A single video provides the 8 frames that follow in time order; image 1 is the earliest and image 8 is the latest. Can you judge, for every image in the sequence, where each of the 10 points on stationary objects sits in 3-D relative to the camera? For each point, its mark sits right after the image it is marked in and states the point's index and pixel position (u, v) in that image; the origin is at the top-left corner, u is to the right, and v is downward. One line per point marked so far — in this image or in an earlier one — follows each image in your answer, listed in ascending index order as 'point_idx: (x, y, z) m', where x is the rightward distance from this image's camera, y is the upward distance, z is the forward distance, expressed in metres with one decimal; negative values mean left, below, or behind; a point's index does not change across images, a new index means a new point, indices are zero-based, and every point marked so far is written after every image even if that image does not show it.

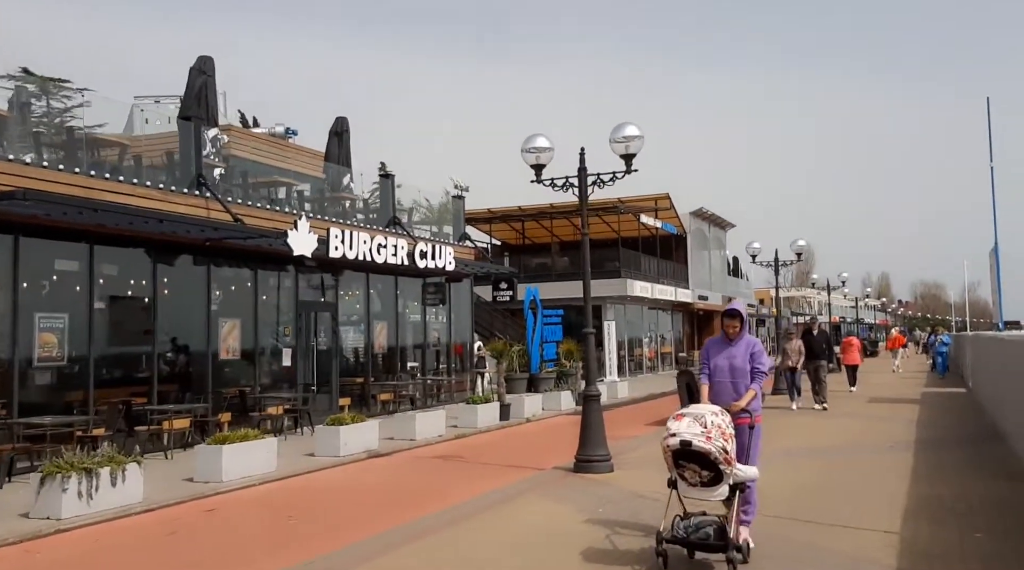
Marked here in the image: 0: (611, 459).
0: (+1.1, -2.0, +10.3) m
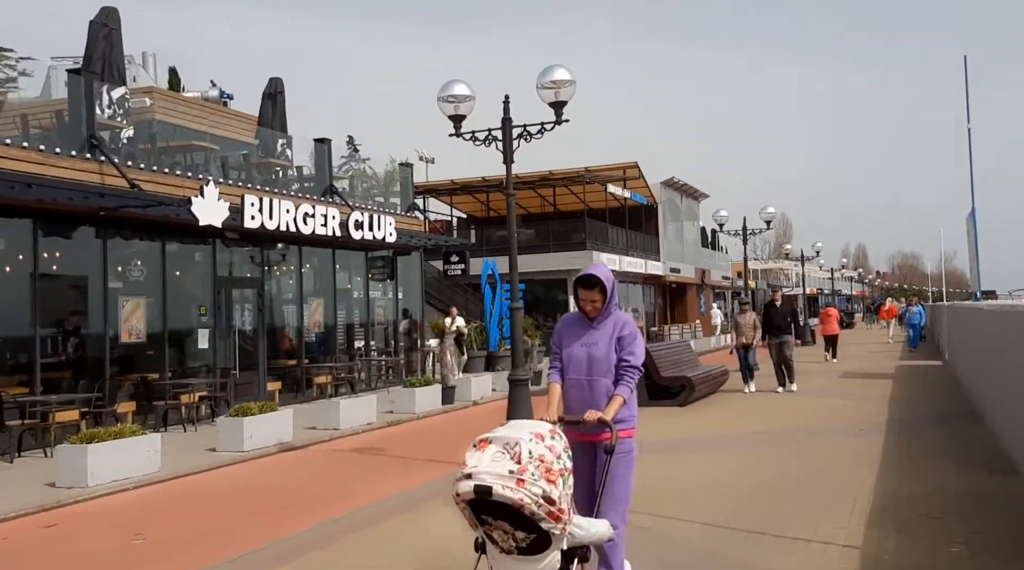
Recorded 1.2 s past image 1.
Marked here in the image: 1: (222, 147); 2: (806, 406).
0: (+0.3, -1.7, +9.0) m
1: (-5.3, +2.5, +16.2) m
2: (+4.5, -1.9, +13.9) m
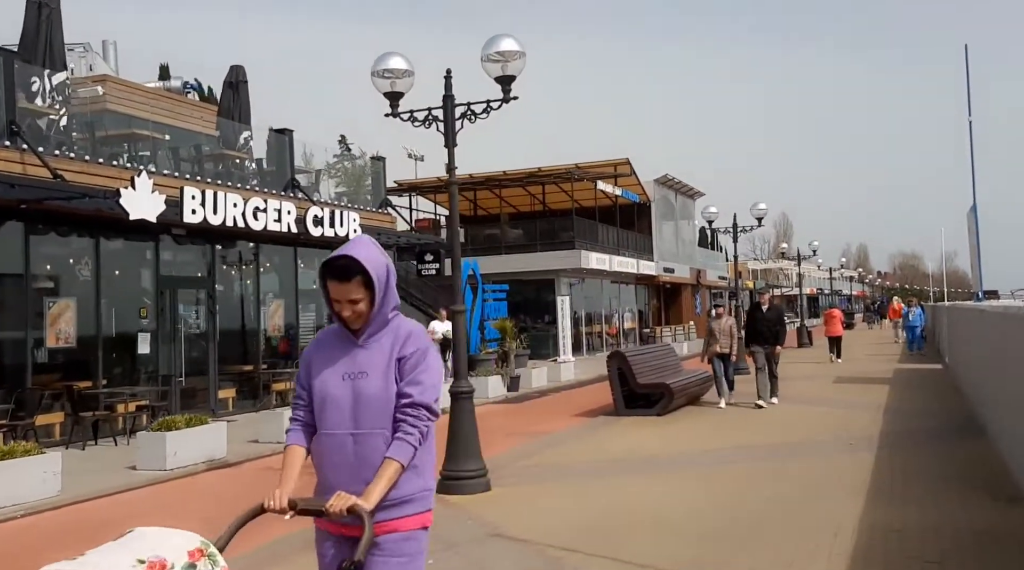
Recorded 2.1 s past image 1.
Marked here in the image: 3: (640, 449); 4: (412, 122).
0: (-0.2, -1.7, +8.0) m
1: (-5.8, +2.5, +15.2) m
2: (+4.0, -1.9, +12.8) m
3: (+1.5, -1.9, +10.6) m
4: (-0.9, +1.5, +8.3) m
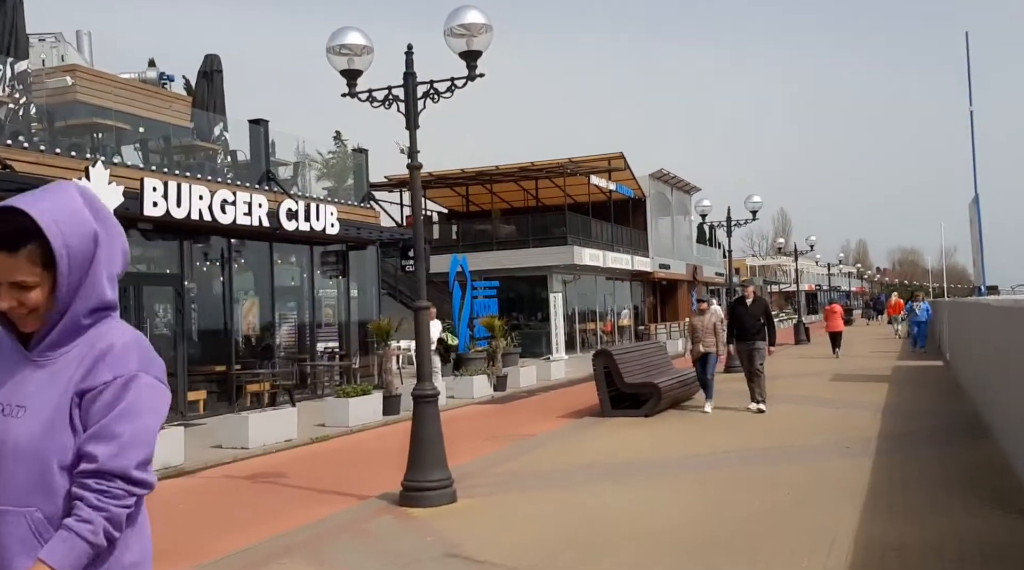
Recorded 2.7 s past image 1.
0: (-0.5, -1.6, +7.3) m
1: (-6.1, +2.5, +14.5) m
2: (+3.7, -1.8, +12.2) m
3: (+1.2, -1.9, +10.0) m
4: (-1.2, +1.6, +7.7) m
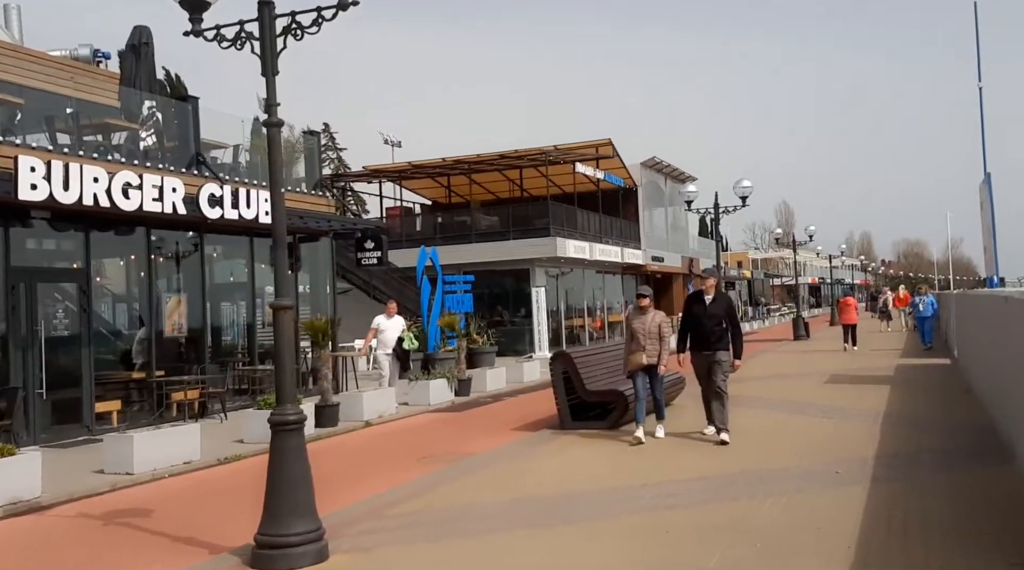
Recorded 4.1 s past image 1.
0: (-1.2, -1.6, +5.7) m
1: (-6.8, +2.6, +12.9) m
2: (+3.0, -1.7, +10.5) m
3: (+0.6, -1.8, +8.3) m
4: (-1.9, +1.6, +6.0) m
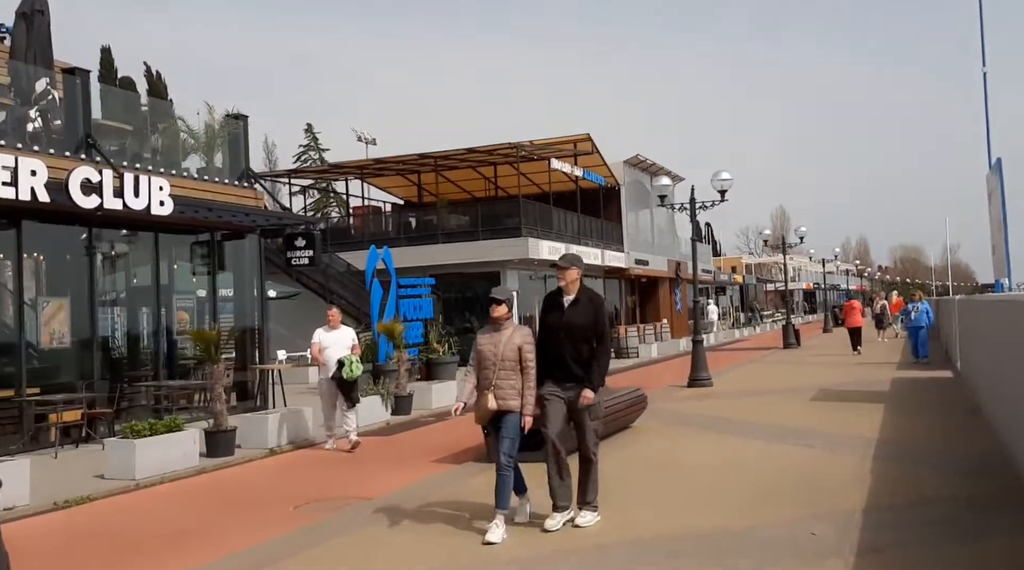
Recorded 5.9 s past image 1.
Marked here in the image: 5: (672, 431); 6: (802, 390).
0: (-2.0, -1.6, +3.7) m
1: (-7.6, +2.6, +10.9) m
2: (+2.2, -1.7, +8.6) m
3: (-0.3, -1.8, +6.4) m
4: (-2.7, +1.6, +4.1) m
5: (+2.0, -1.9, +11.5) m
6: (+5.0, -1.8, +15.6) m
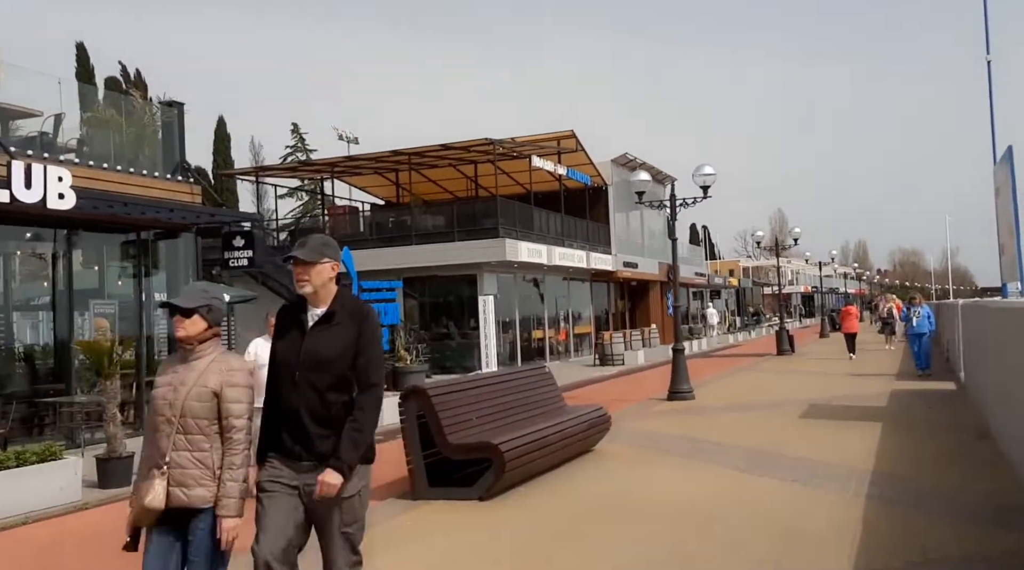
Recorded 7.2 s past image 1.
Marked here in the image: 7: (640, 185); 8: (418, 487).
0: (-2.6, -1.6, +2.3) m
1: (-8.2, +2.5, +9.5) m
2: (+1.6, -1.8, +7.1) m
3: (-0.9, -1.8, +5.0) m
4: (-3.4, +1.6, +2.7) m
5: (+1.4, -1.9, +10.1) m
6: (+4.4, -1.9, +14.2) m
7: (+2.5, +1.9, +17.5) m
8: (-0.9, -1.8, +8.0) m
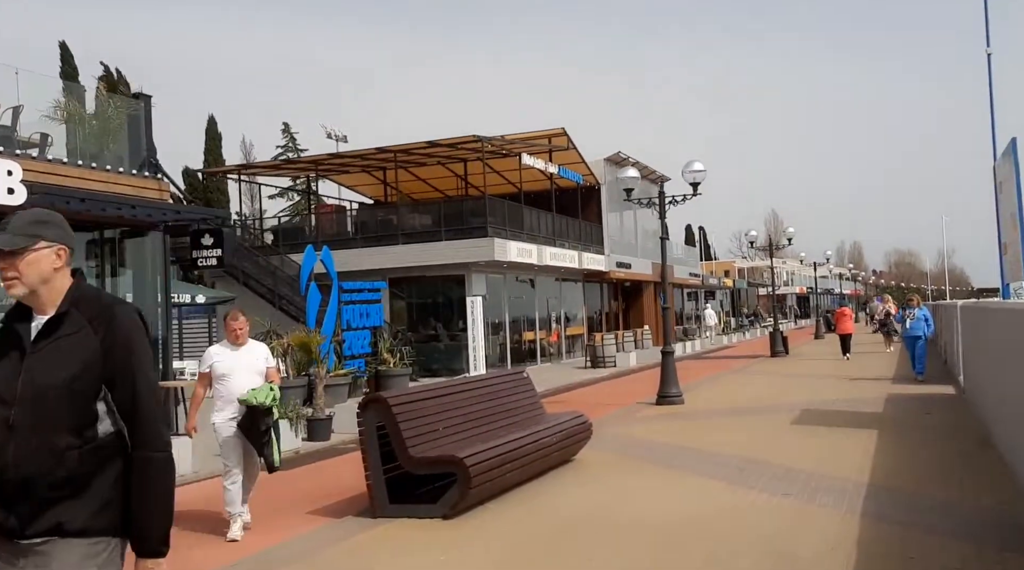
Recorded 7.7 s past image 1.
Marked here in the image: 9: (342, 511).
0: (-2.9, -1.6, +1.7) m
1: (-8.5, +2.5, +8.9) m
2: (+1.3, -1.8, +6.6) m
3: (-1.2, -1.8, +4.4) m
4: (-3.6, +1.6, +2.1) m
5: (+1.1, -1.9, +9.5) m
6: (+4.1, -1.9, +13.6) m
7: (+2.2, +1.9, +16.9) m
8: (-1.1, -1.8, +7.4) m
9: (-1.4, -1.9, +7.8) m
